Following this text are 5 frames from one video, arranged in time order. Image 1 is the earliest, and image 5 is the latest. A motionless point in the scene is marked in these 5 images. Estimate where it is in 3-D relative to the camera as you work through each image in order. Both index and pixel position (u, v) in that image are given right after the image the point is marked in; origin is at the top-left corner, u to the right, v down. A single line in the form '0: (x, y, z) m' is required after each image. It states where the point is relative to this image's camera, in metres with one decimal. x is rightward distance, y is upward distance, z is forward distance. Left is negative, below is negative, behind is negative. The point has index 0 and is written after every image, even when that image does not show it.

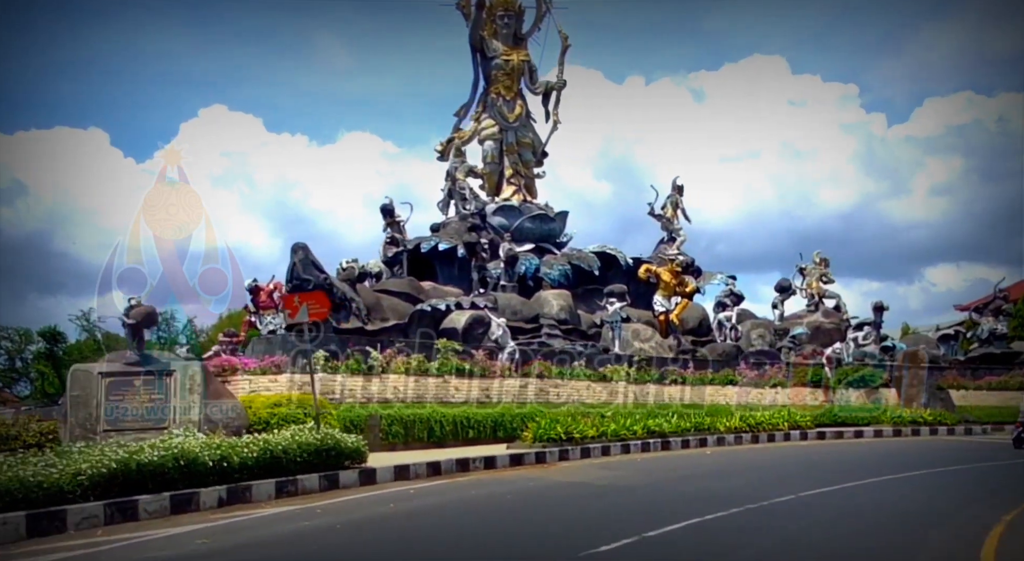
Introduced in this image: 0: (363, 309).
0: (-3.3, -0.7, +18.1) m
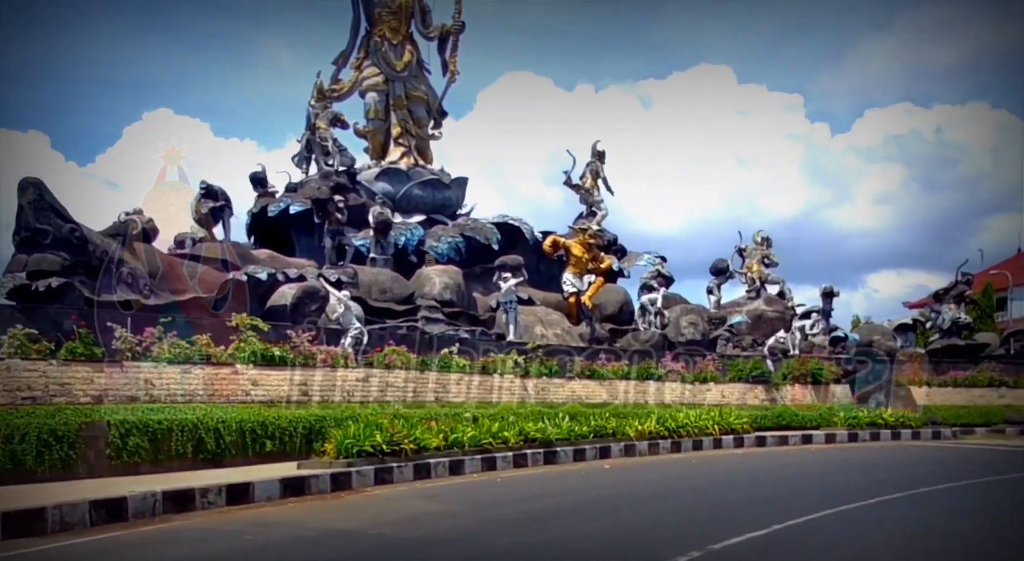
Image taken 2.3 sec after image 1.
0: (-6.0, +0.1, +13.2) m
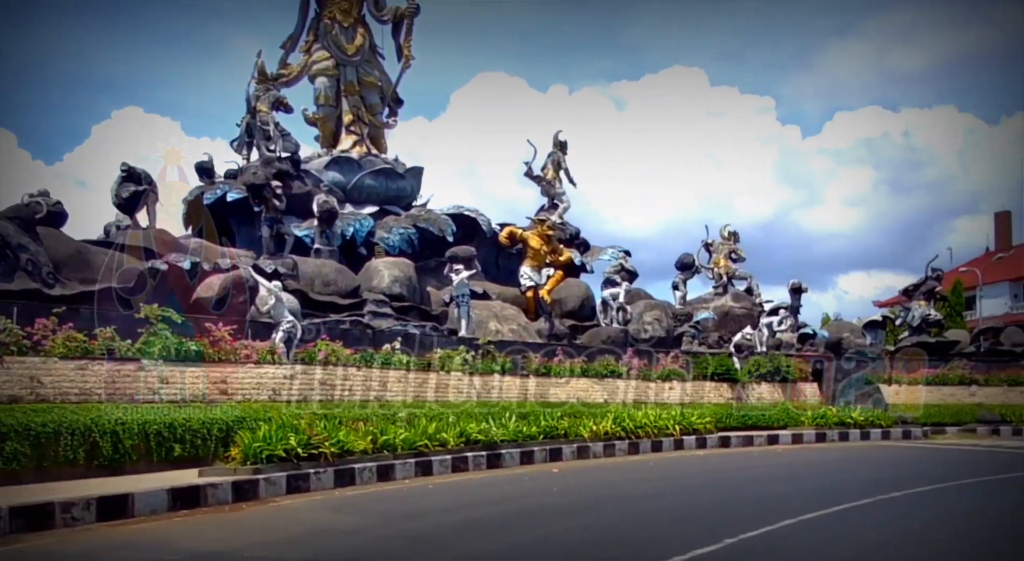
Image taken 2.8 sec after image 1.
0: (-6.9, +0.2, +12.0) m
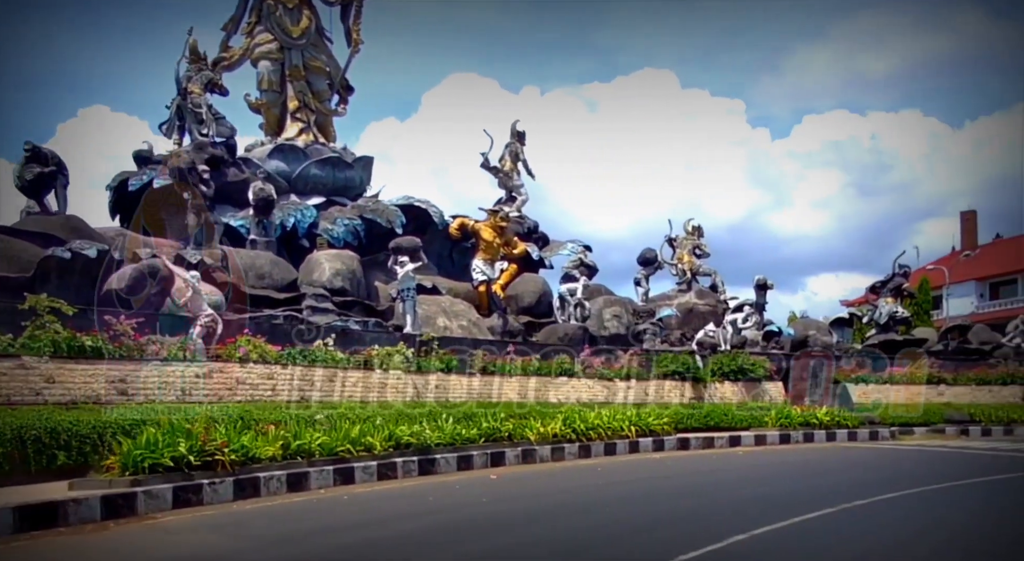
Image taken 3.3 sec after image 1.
0: (-7.8, +0.4, +10.7) m
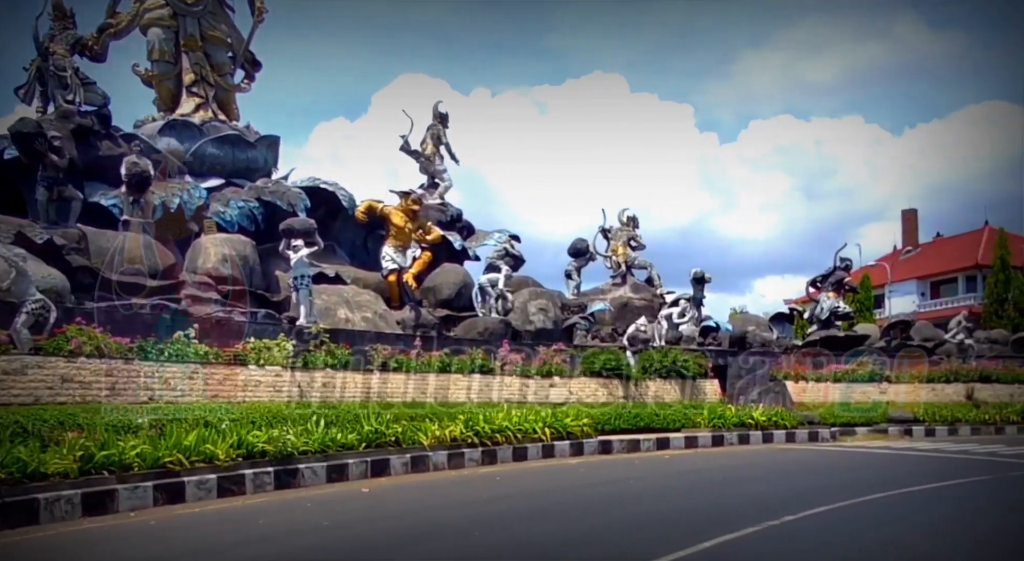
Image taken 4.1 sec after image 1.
0: (-9.1, +0.7, +8.6) m
